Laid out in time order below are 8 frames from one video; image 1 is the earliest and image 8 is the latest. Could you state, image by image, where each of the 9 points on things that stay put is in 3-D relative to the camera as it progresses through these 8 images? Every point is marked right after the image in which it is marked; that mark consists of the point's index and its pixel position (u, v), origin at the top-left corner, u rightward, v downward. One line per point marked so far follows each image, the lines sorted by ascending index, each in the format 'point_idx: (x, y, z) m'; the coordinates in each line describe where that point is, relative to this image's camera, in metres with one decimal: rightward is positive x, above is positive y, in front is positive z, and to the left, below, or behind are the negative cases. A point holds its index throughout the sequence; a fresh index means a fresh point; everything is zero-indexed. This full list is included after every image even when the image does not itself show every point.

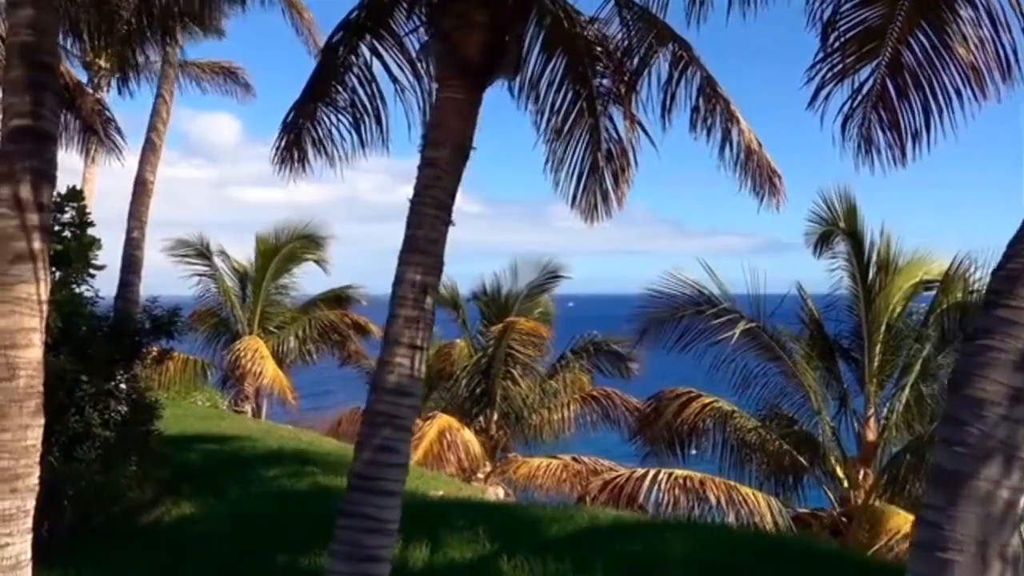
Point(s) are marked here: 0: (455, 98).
0: (-0.3, +0.9, +5.2) m
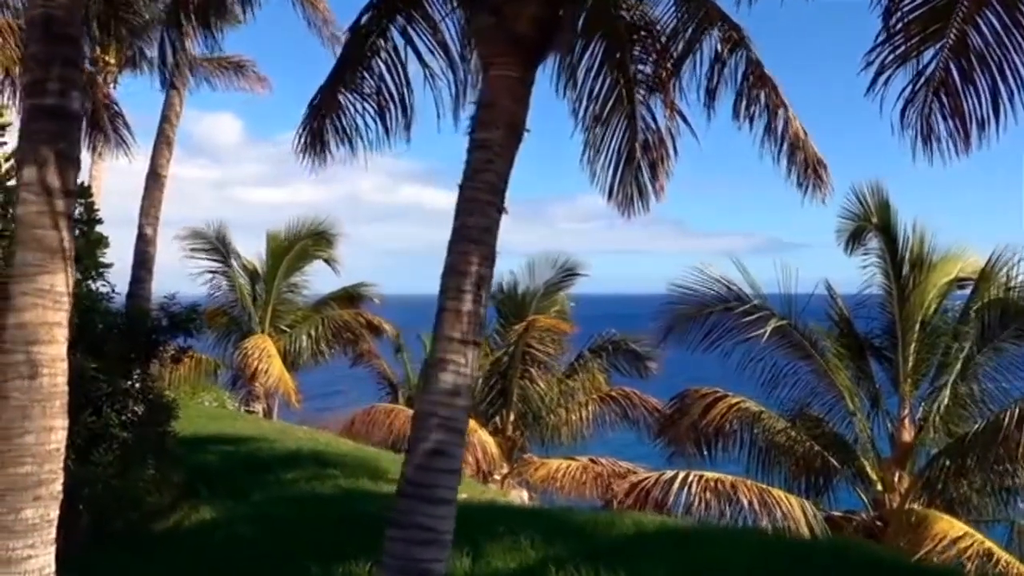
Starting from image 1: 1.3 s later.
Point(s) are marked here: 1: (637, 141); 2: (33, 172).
0: (0.0, +0.9, +4.9) m
1: (+1.0, +1.1, +8.6) m
2: (-2.0, +0.5, +4.7) m
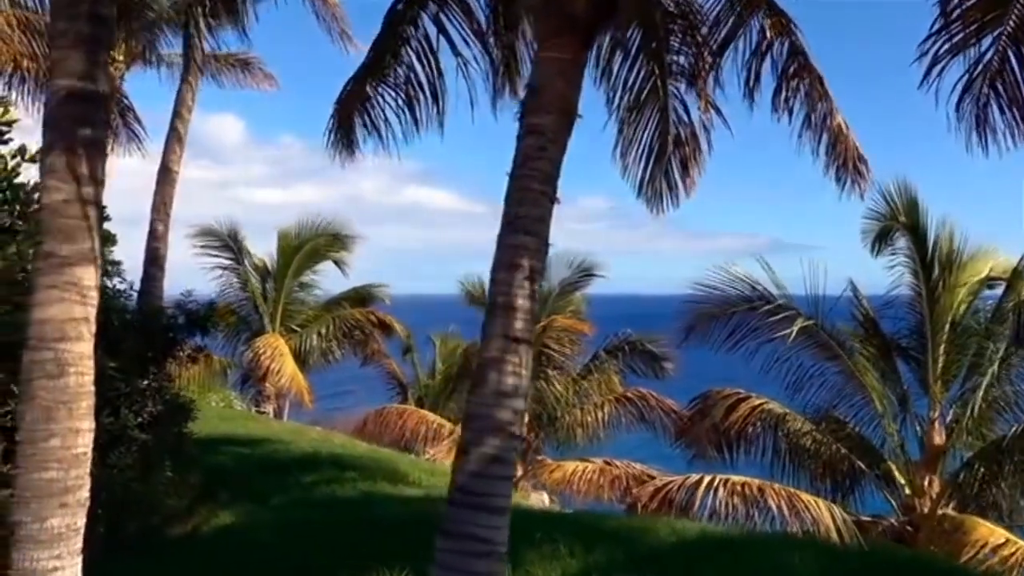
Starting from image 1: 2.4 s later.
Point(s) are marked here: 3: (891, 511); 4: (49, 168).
0: (+0.2, +1.0, +4.6) m
1: (+1.2, +1.2, +8.3) m
2: (-1.8, +0.5, +4.4) m
3: (+4.3, -2.5, +12.5) m
4: (-1.9, +0.5, +4.4) m
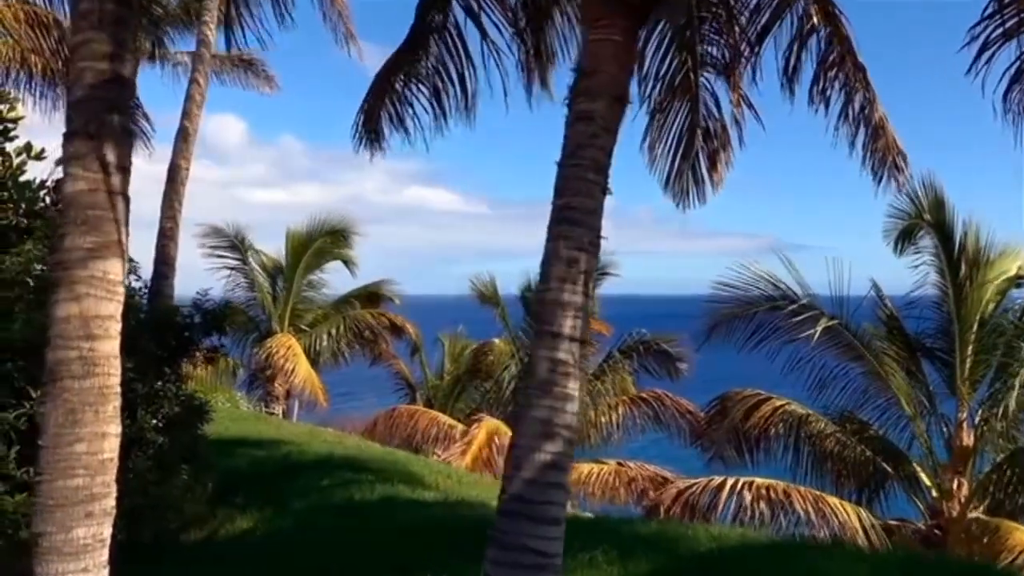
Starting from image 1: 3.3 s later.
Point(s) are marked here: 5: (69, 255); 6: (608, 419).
0: (+0.4, +1.0, +4.4) m
1: (+1.4, +1.2, +8.1) m
2: (-1.6, +0.5, +4.2) m
3: (+4.5, -2.5, +12.2) m
4: (-1.7, +0.5, +4.2) m
5: (-1.7, +0.1, +4.2) m
6: (+1.5, -2.0, +17.1) m
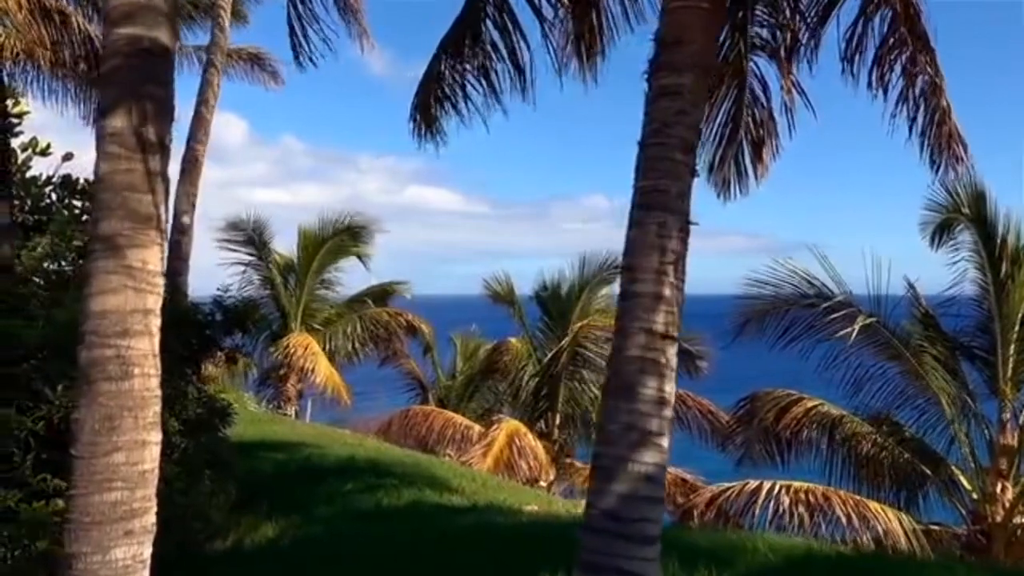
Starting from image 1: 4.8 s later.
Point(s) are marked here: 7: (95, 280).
0: (+0.7, +1.0, +3.9) m
1: (+1.7, +1.2, +7.7) m
2: (-1.4, +0.6, +3.8) m
3: (+4.8, -2.5, +11.8) m
4: (-1.4, +0.5, +3.8) m
5: (-1.4, +0.2, +3.8) m
6: (+1.8, -2.0, +16.7) m
7: (-1.4, 0.0, +3.8) m
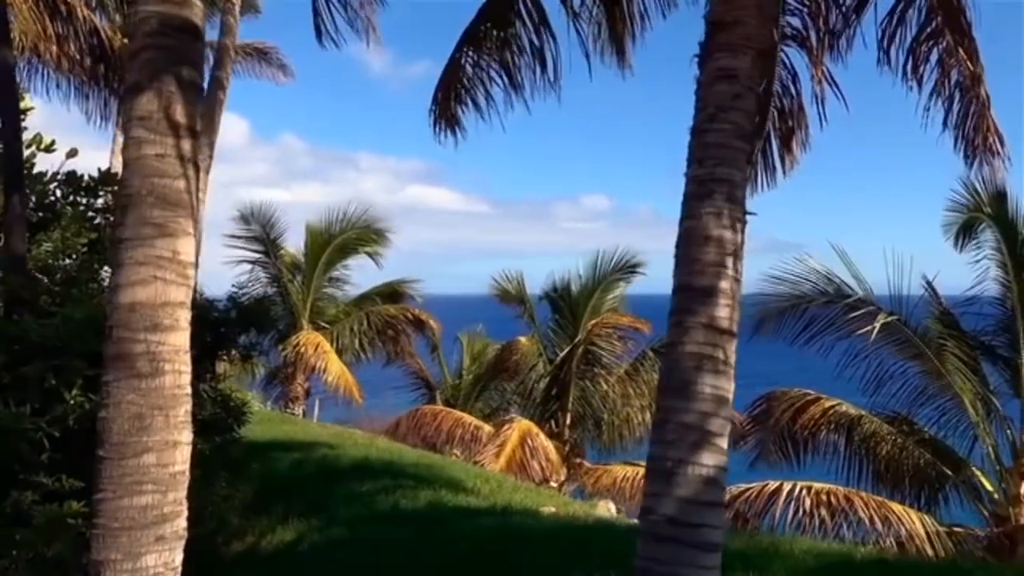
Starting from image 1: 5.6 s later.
0: (+0.8, +1.0, +3.8) m
1: (+1.8, +1.2, +7.5) m
2: (-1.2, +0.6, +3.6) m
3: (+4.9, -2.5, +11.6) m
4: (-1.3, +0.6, +3.6) m
5: (-1.3, +0.2, +3.6) m
6: (+1.9, -2.0, +16.5) m
7: (-1.3, +0.1, +3.6) m
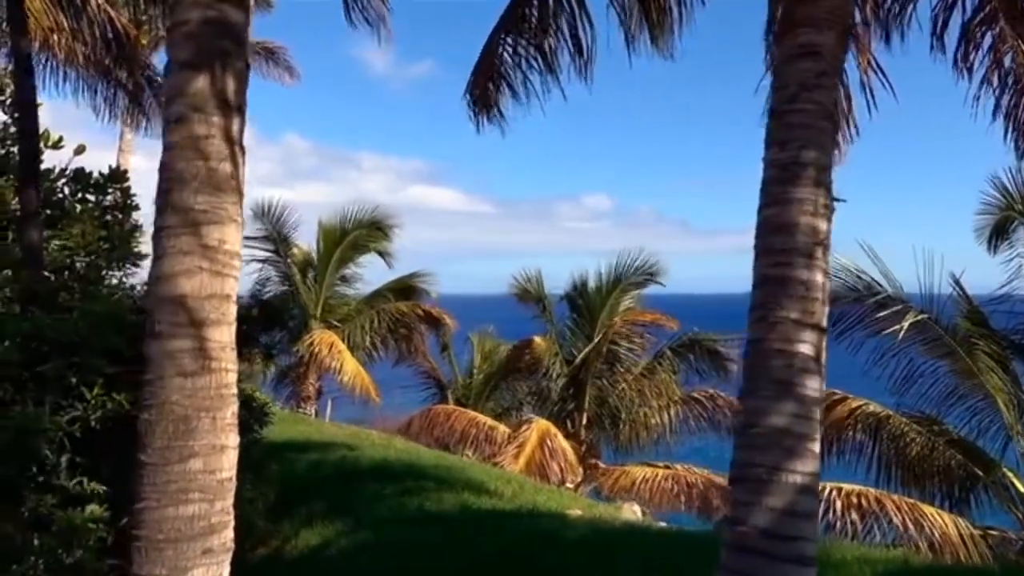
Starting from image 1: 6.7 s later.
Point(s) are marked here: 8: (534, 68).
0: (+1.0, +1.1, +3.5) m
1: (+2.0, +1.2, +7.2) m
2: (-1.0, +0.6, +3.4) m
3: (+5.2, -2.4, +11.4) m
4: (-1.1, +0.6, +3.4) m
5: (-1.1, +0.2, +3.3) m
6: (+2.2, -1.9, +16.3) m
7: (-1.1, +0.1, +3.3) m
8: (+0.1, +1.4, +7.2) m
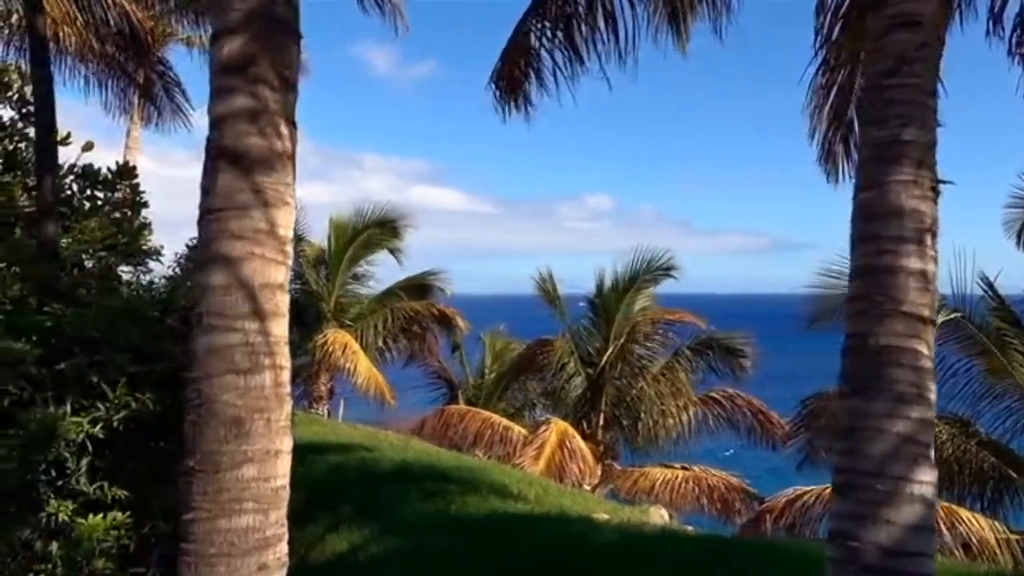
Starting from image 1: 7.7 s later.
0: (+1.2, +1.1, +3.2) m
1: (+2.2, +1.3, +6.9) m
2: (-0.8, +0.6, +3.1) m
3: (+5.4, -2.4, +11.1) m
4: (-0.8, +0.6, +3.1) m
5: (-0.8, +0.2, +3.1) m
6: (+2.4, -1.9, +16.0) m
7: (-0.9, +0.1, +3.1) m
8: (+0.3, +1.5, +7.0) m
